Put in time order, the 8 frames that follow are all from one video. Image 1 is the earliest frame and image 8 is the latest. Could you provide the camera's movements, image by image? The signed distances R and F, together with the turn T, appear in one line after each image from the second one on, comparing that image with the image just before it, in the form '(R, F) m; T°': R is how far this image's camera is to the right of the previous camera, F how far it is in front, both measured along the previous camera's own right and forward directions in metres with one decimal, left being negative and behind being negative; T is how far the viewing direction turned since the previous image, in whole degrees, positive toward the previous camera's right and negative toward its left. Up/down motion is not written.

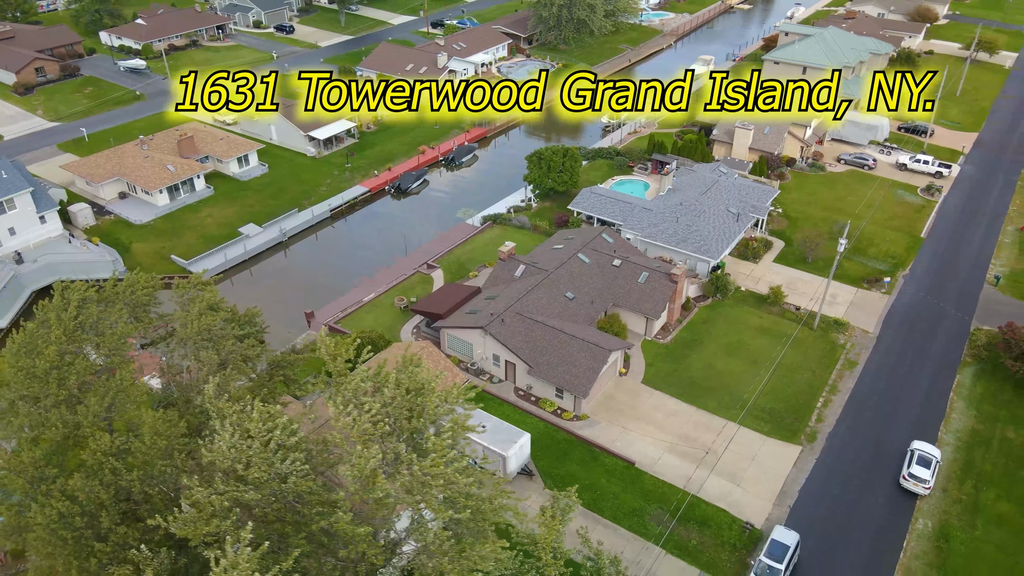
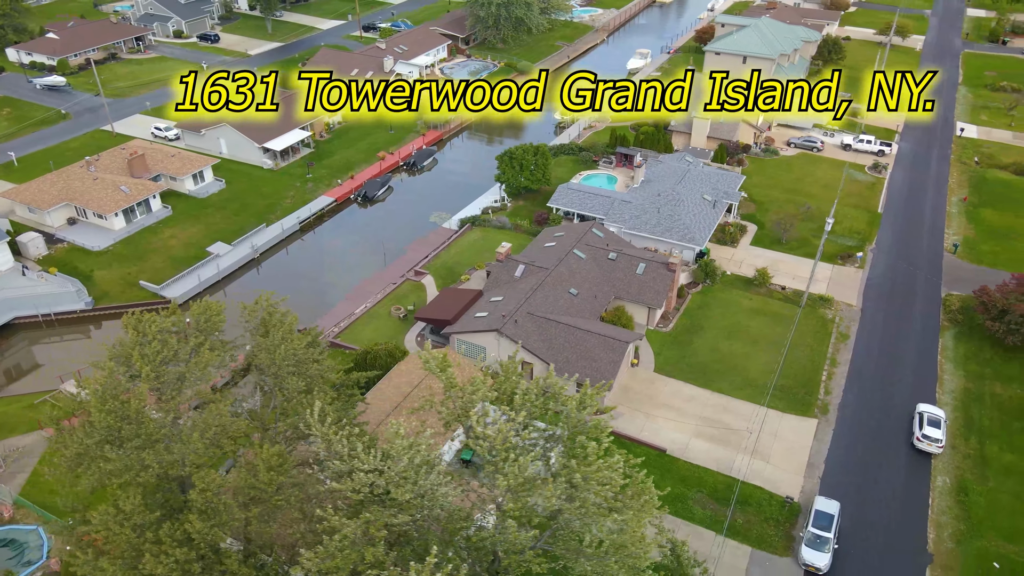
(-4.7, +0.3) m; +6°
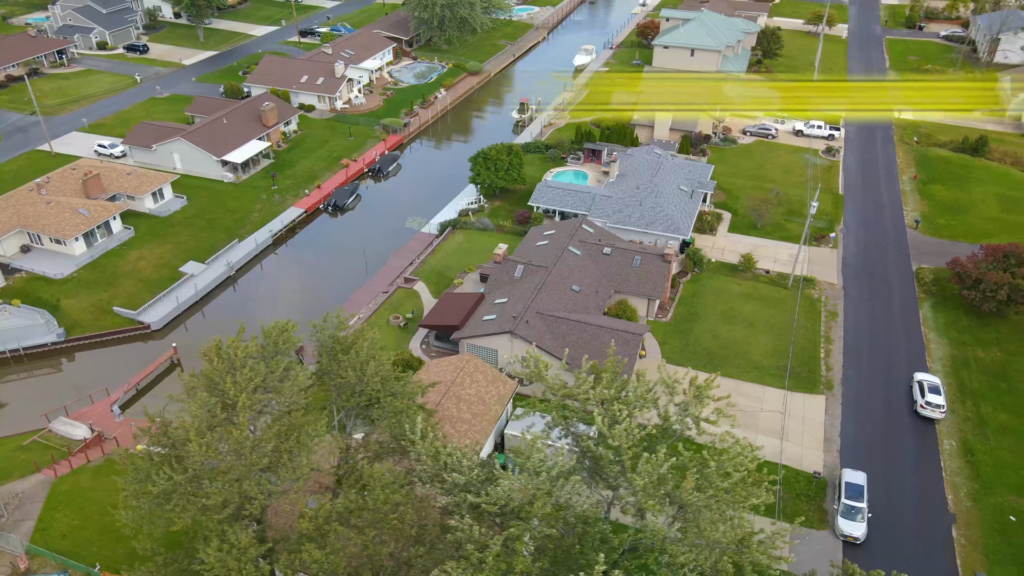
(-4.2, +0.3) m; +6°
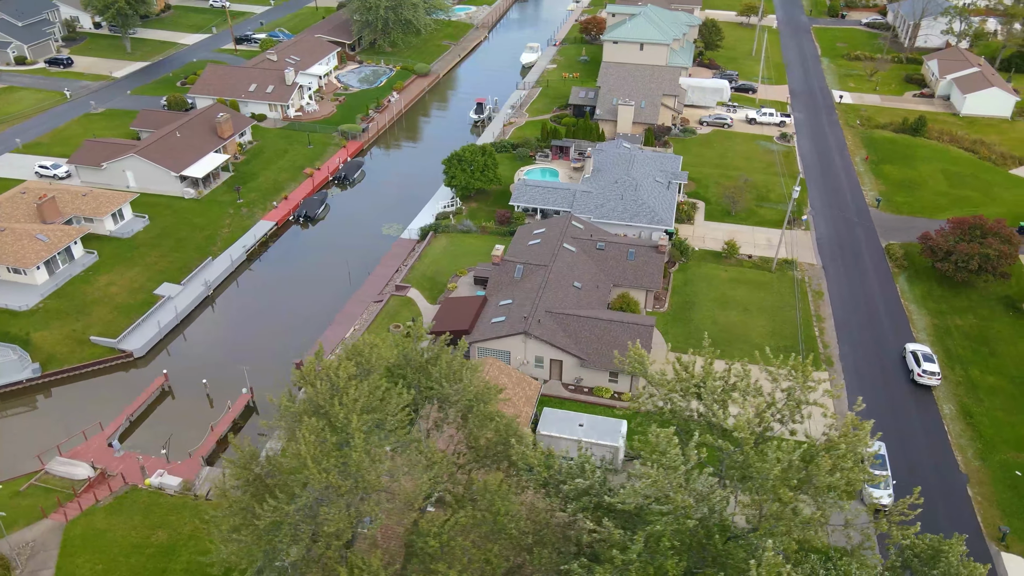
(-4.2, +0.3) m; +6°
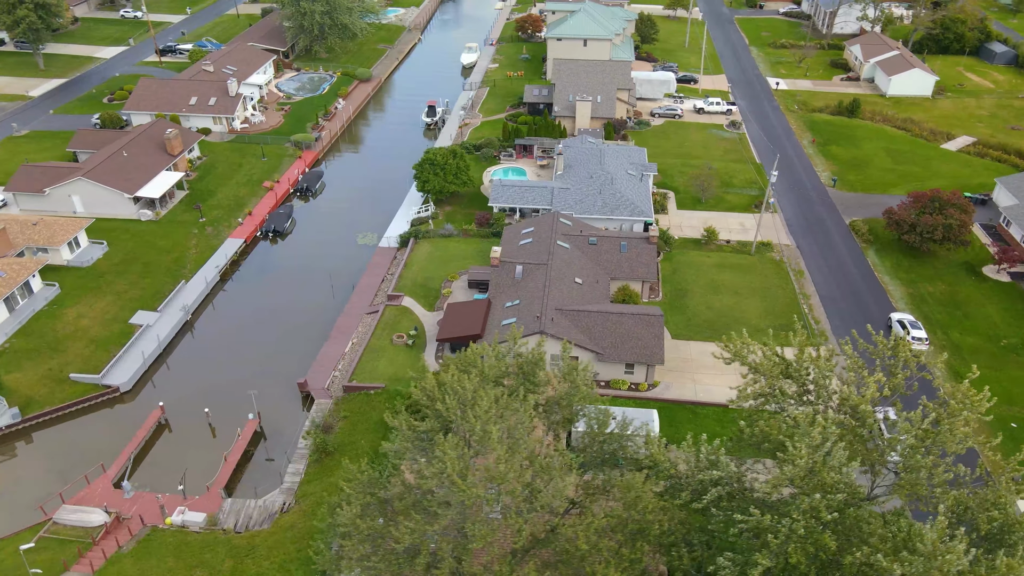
(-4.7, +0.3) m; +6°
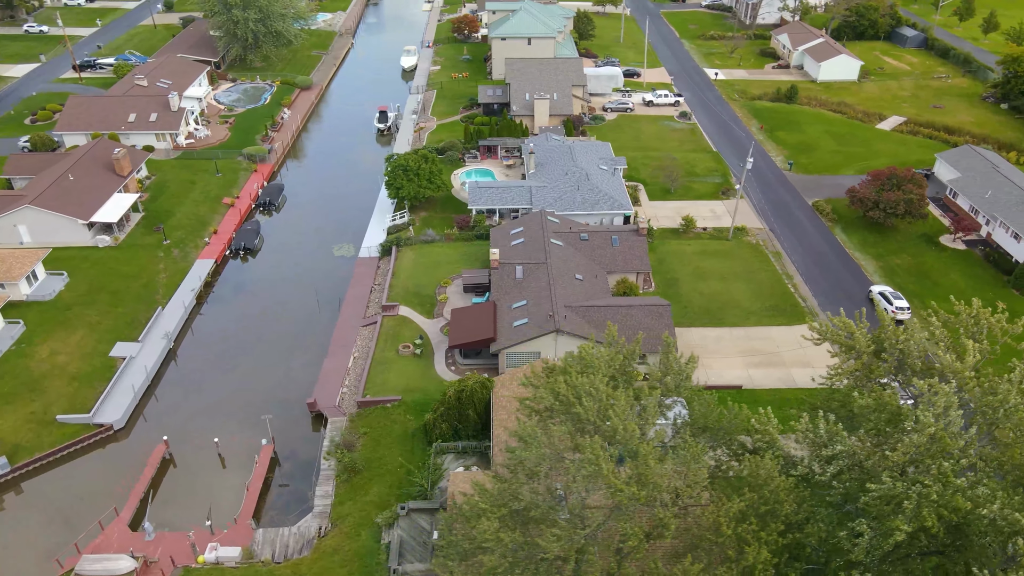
(-4.8, +0.3) m; +6°
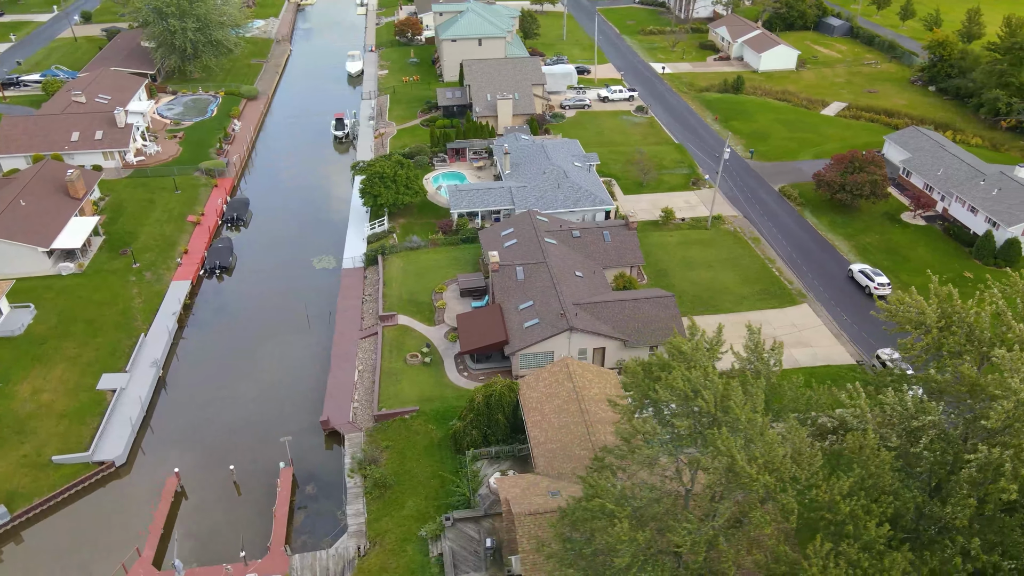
(-4.3, +0.2) m; +6°
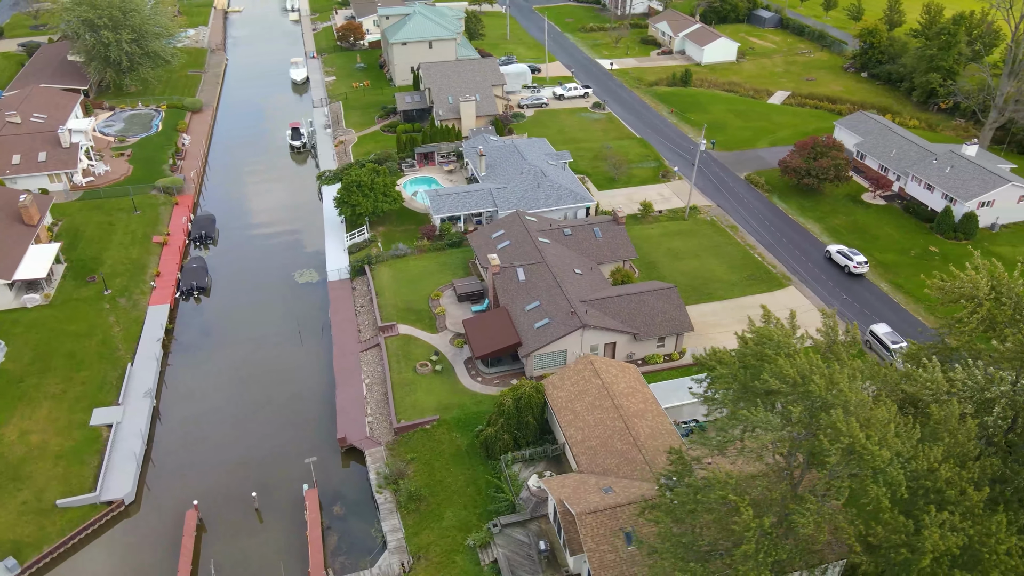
(-4.3, +0.2) m; +6°
